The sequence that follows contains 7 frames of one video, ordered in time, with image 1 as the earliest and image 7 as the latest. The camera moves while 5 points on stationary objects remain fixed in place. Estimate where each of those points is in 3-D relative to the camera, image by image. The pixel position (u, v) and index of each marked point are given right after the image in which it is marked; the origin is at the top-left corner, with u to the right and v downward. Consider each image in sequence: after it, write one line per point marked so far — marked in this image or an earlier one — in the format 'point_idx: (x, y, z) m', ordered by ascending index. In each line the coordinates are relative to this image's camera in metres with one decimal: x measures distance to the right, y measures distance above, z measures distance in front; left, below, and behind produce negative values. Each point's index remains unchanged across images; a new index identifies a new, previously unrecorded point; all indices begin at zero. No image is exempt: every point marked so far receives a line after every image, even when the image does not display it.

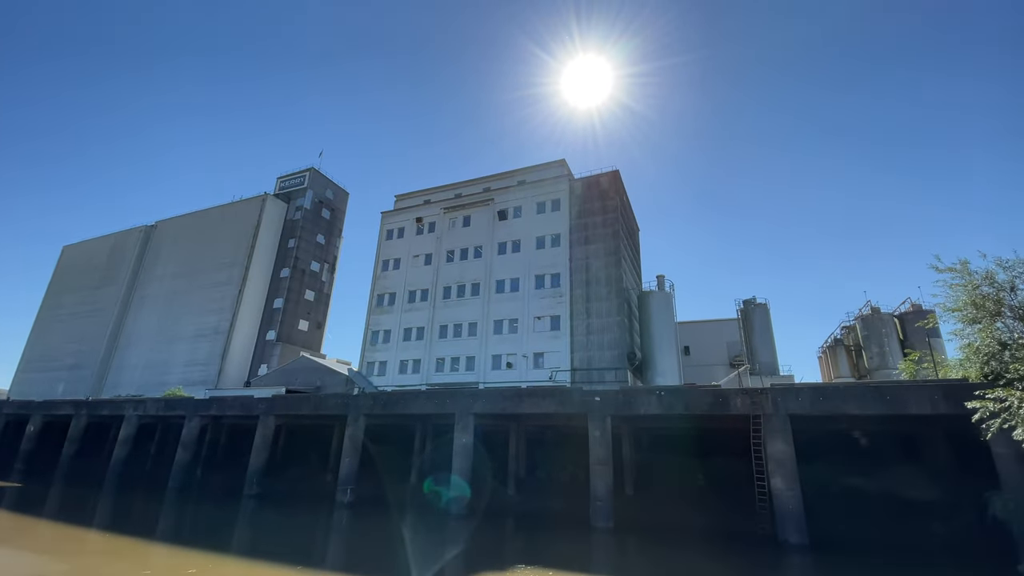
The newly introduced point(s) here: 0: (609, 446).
0: (+3.2, -4.9, +14.5) m
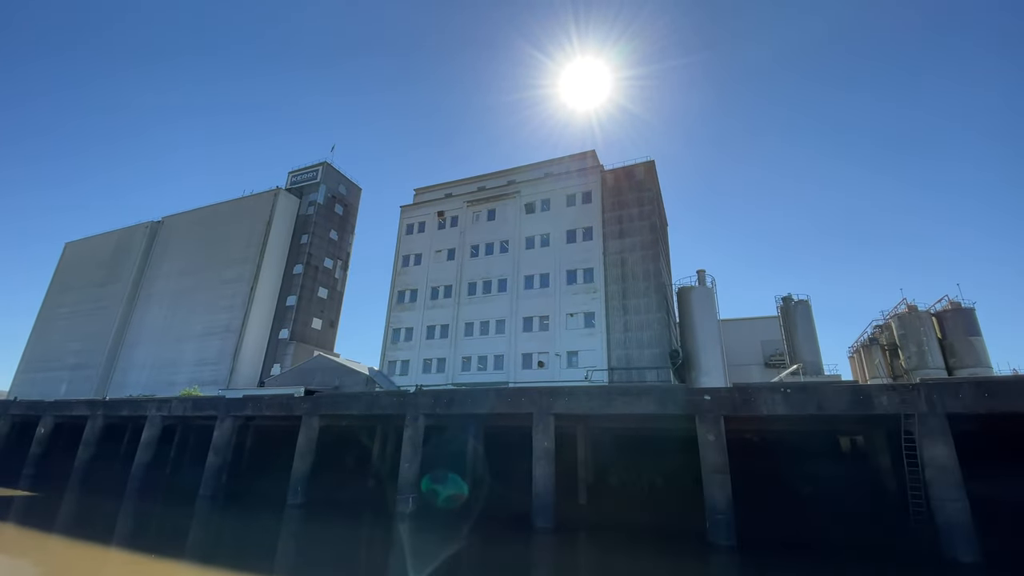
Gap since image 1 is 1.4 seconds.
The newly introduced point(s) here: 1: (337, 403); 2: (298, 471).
0: (+5.8, -4.4, +12.7) m
1: (-6.7, -4.4, +18.3) m
2: (-8.1, -7.1, +18.4) m
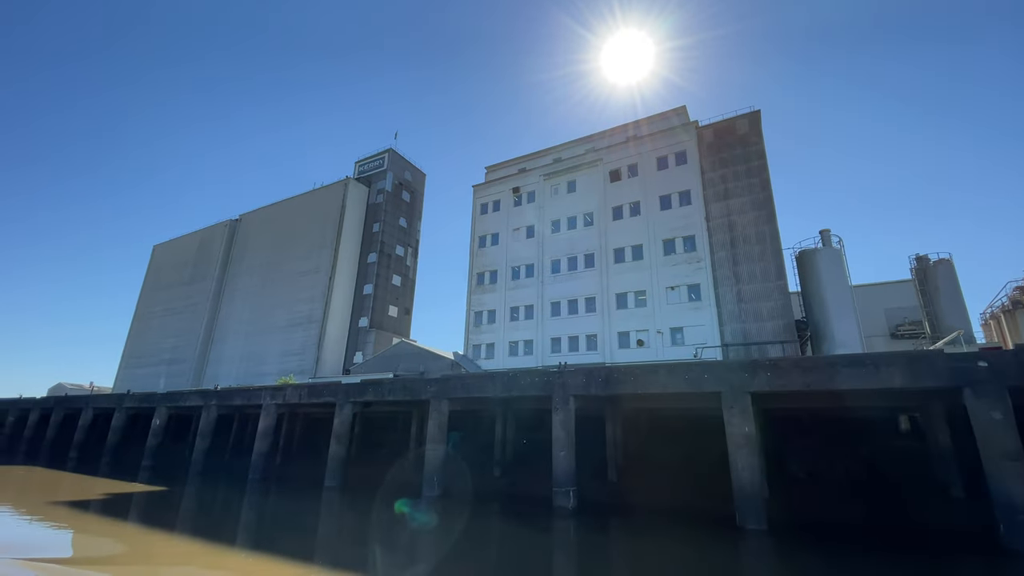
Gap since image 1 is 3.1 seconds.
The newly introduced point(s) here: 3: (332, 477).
0: (+10.3, -3.0, +9.6) m
1: (-1.5, -3.4, +16.5) m
2: (-2.8, -6.1, +16.8) m
3: (-7.3, -7.7, +19.3) m
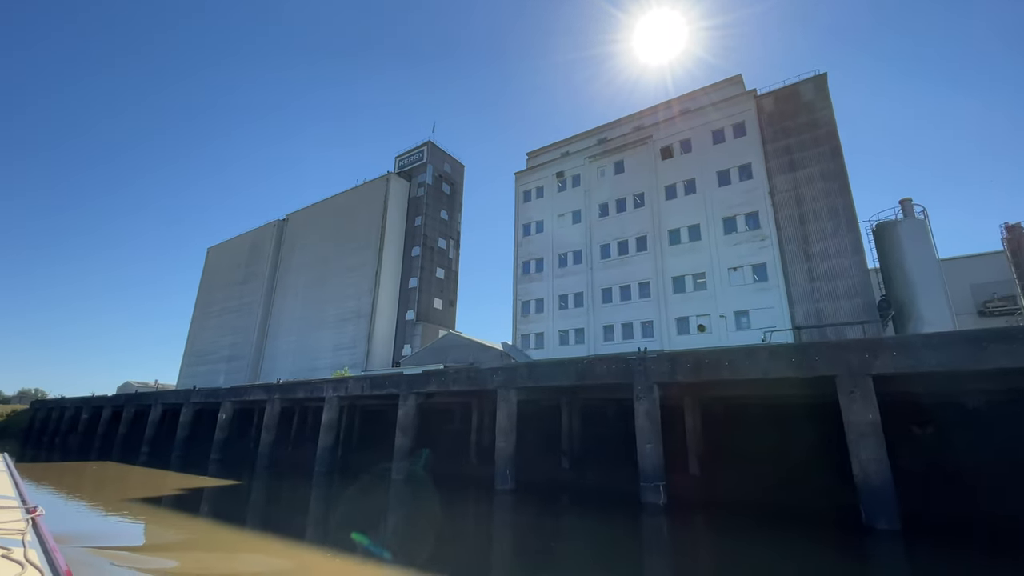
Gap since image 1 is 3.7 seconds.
0: (+12.1, -2.2, +7.9) m
1: (+0.8, -2.8, +15.7) m
2: (-0.3, -5.6, +16.2) m
3: (-4.6, -7.3, +19.0) m
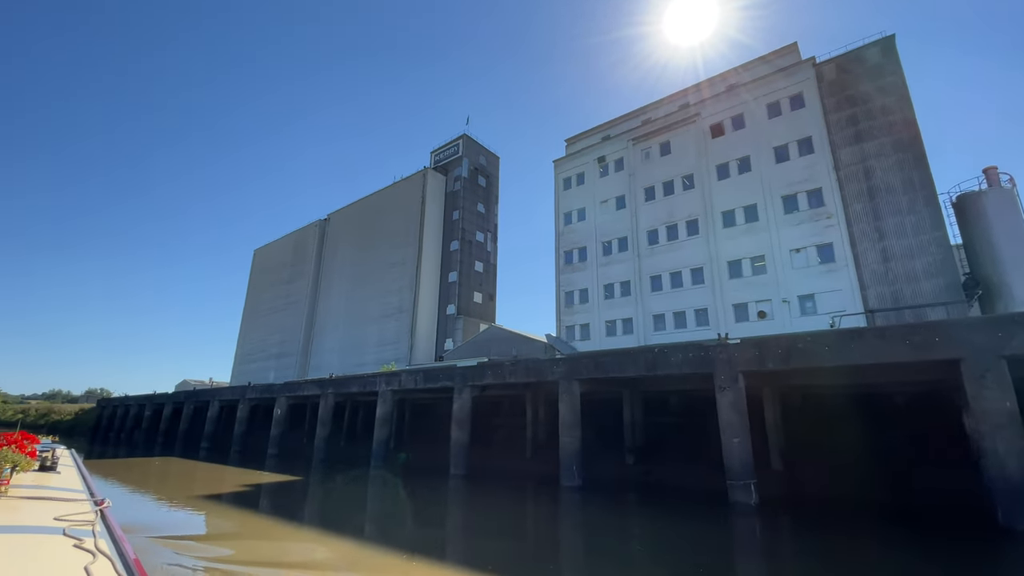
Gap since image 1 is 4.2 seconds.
0: (+13.4, -1.5, +6.2) m
1: (+2.8, -2.4, +14.8) m
2: (+1.8, -5.1, +15.3) m
3: (-2.2, -6.9, +18.5) m
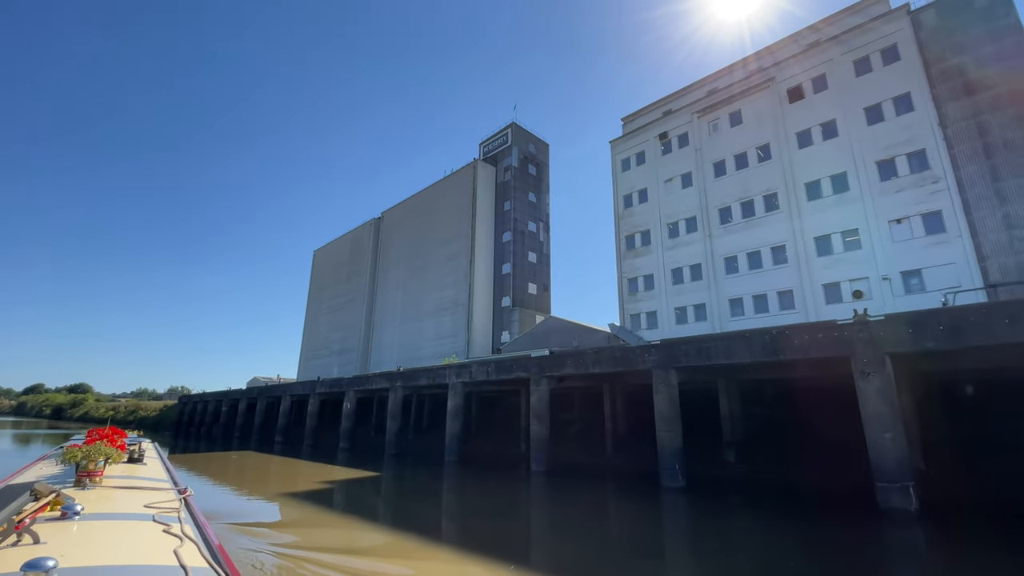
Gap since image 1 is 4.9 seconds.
0: (+15.0, -0.6, +3.6) m
1: (+5.3, -1.7, +13.2) m
2: (+4.4, -4.5, +13.8) m
3: (+0.8, -6.3, +17.4) m
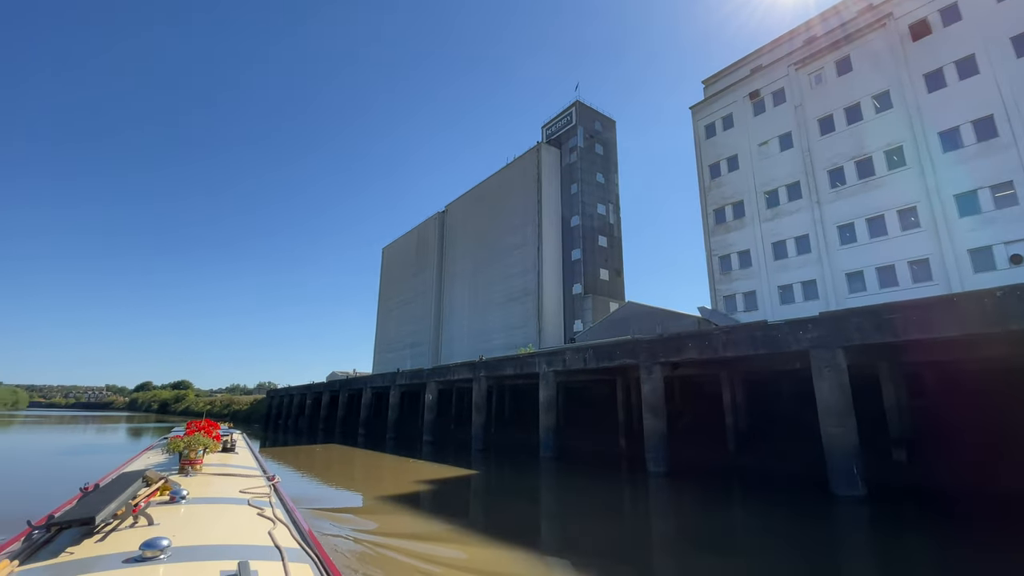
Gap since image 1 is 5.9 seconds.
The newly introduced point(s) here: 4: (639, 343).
0: (+16.4, +0.5, -0.4) m
1: (+8.0, -0.8, +10.4) m
2: (+7.4, -3.6, +11.2) m
3: (+4.3, -5.5, +15.2) m
4: (+3.9, -1.8, +15.2) m
